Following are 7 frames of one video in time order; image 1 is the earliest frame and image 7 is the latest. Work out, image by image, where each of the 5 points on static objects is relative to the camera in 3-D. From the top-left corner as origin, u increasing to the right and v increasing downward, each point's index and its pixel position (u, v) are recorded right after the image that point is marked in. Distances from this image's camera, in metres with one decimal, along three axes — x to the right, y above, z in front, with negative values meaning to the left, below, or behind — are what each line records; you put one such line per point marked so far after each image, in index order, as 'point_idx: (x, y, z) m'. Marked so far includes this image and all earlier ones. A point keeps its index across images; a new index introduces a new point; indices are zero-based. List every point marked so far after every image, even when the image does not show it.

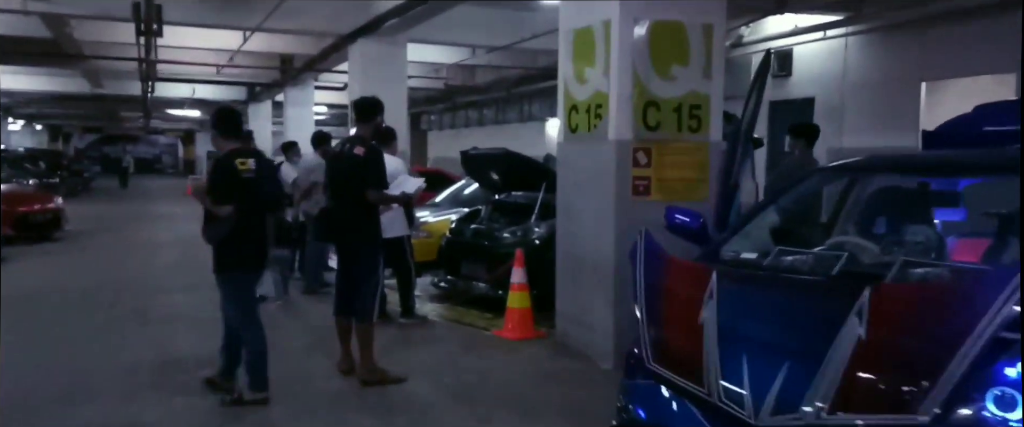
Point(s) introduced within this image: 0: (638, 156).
0: (+0.8, +0.4, +5.1) m
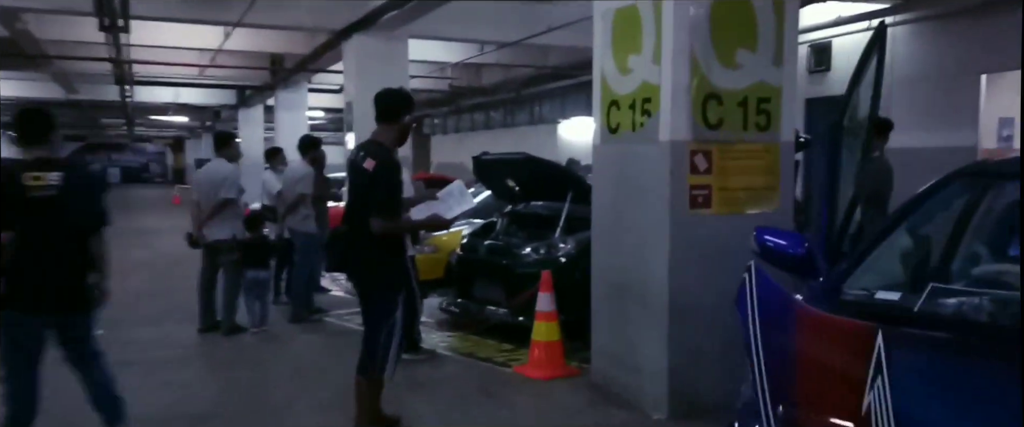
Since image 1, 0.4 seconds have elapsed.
0: (+1.0, +0.3, +4.2) m
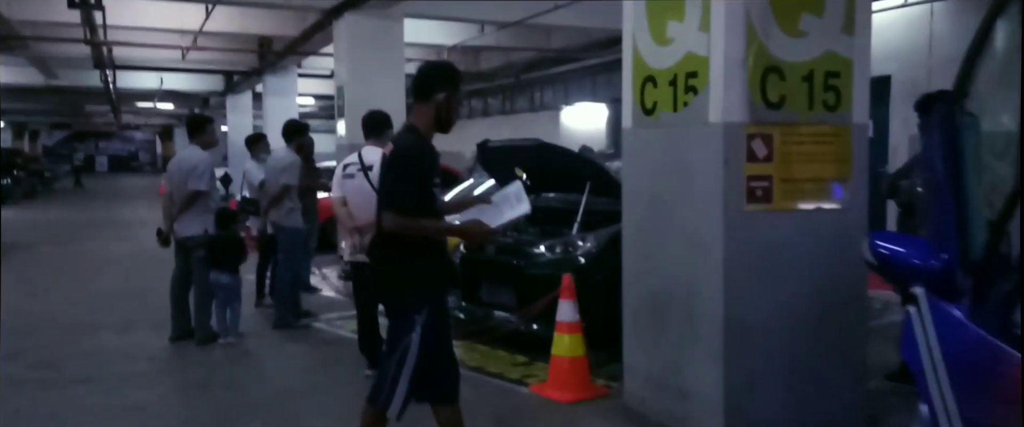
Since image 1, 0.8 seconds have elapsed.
0: (+1.1, +0.3, +3.5) m
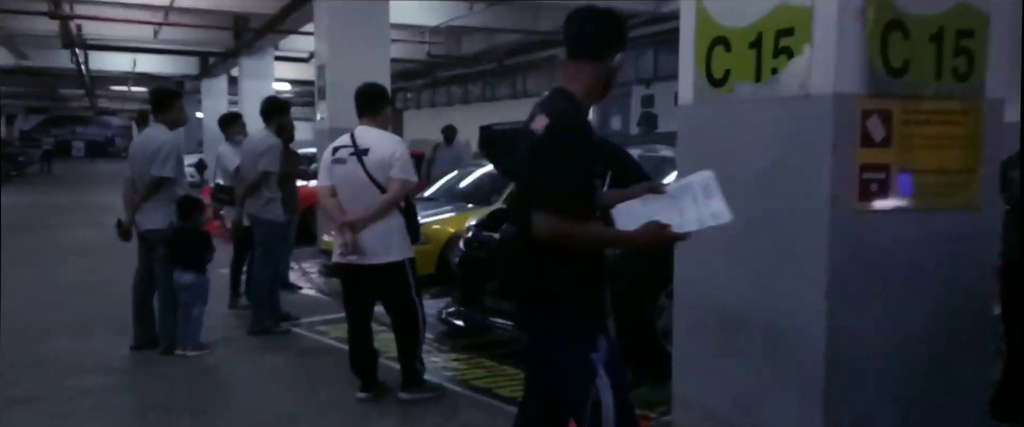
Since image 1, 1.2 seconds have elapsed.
0: (+1.2, +0.3, +2.7) m
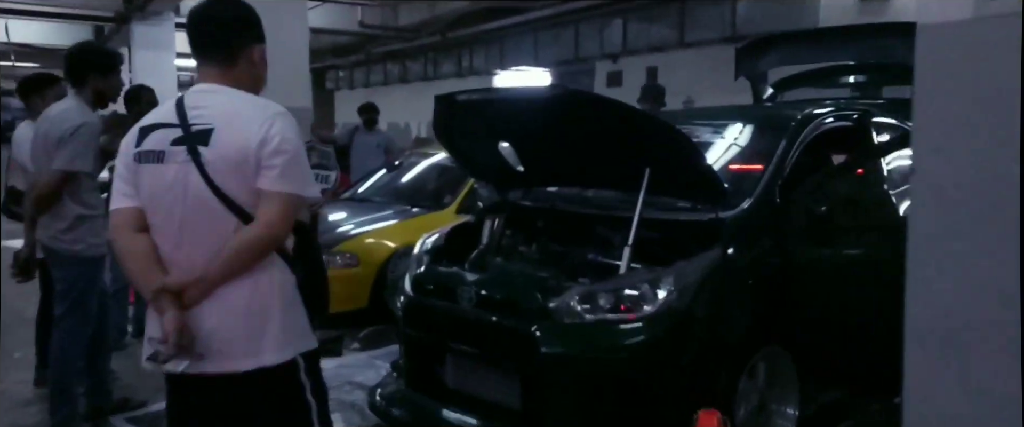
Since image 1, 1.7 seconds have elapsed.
0: (+1.3, +0.2, +0.7) m
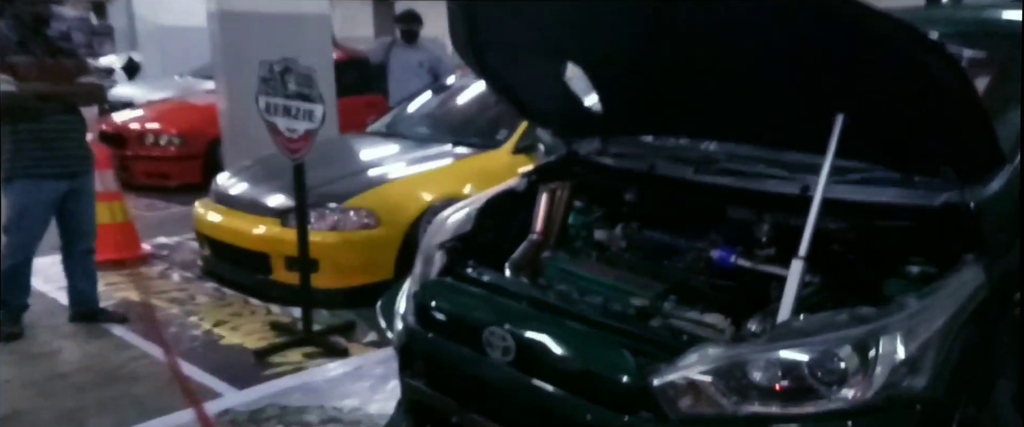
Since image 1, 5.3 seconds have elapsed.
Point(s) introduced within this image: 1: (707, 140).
0: (+1.3, -0.1, -0.9) m
1: (+0.6, +0.2, +2.5) m
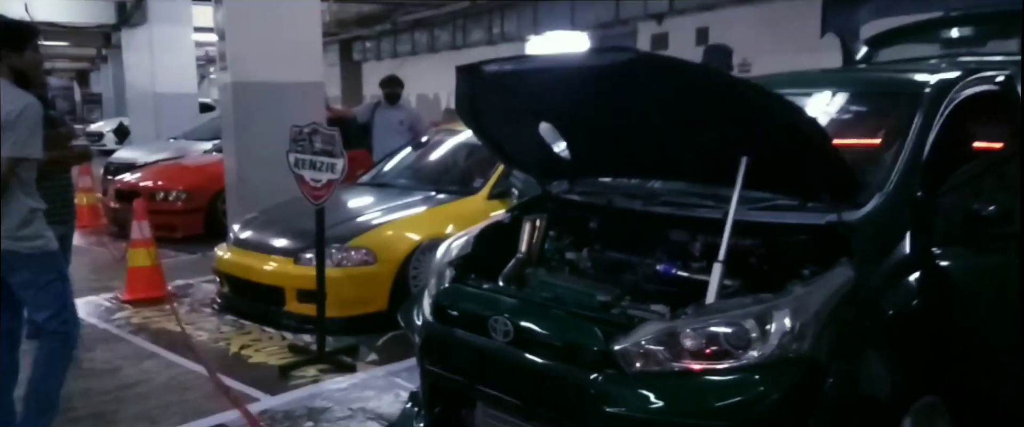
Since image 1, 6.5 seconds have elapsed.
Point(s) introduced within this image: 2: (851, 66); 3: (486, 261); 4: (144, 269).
0: (+1.4, +0.1, -0.2) m
1: (+0.6, +0.1, +3.1) m
2: (+1.9, +0.9, +4.5) m
3: (-0.1, -0.2, +3.1) m
4: (-2.4, -0.4, +5.0) m
